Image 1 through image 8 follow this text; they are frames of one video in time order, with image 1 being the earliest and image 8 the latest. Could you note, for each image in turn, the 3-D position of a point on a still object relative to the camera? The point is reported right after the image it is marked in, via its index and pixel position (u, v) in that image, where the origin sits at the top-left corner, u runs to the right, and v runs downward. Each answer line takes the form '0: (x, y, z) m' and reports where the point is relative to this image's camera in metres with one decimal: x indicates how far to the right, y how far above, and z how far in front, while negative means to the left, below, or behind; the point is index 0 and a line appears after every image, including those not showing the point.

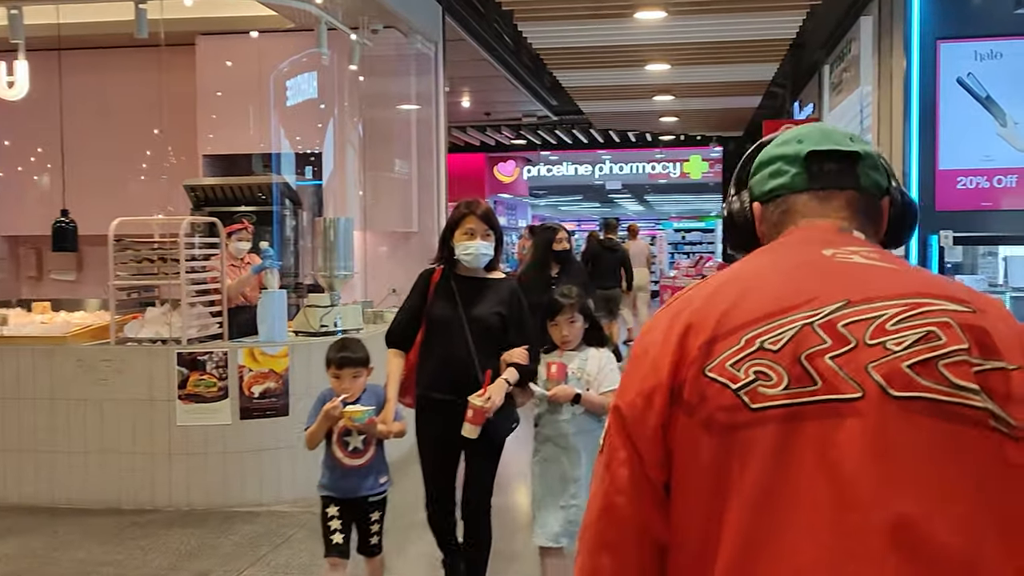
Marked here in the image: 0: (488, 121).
0: (-0.3, +2.0, +12.4) m
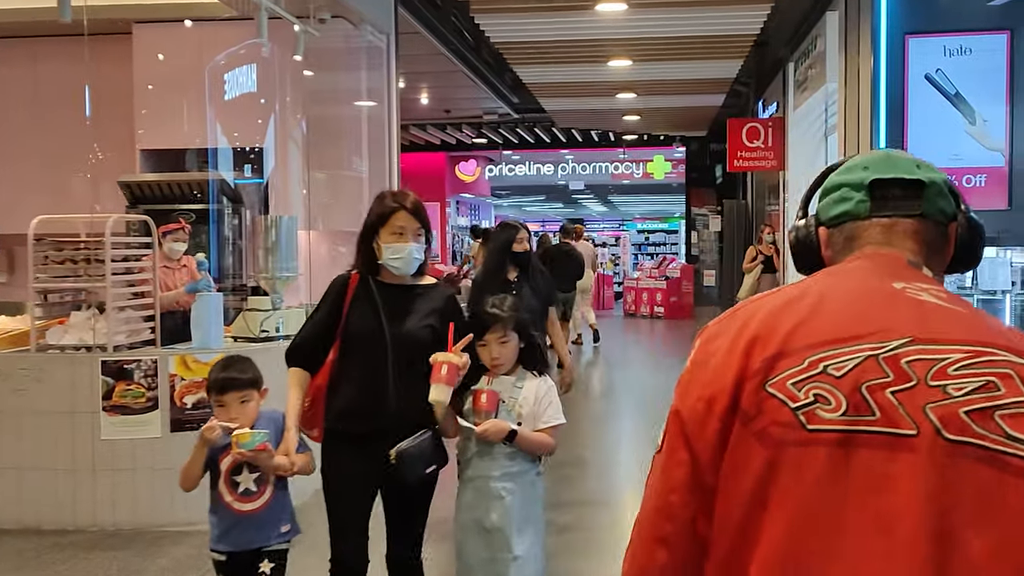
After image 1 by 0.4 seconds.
0: (-0.8, +2.0, +12.1) m
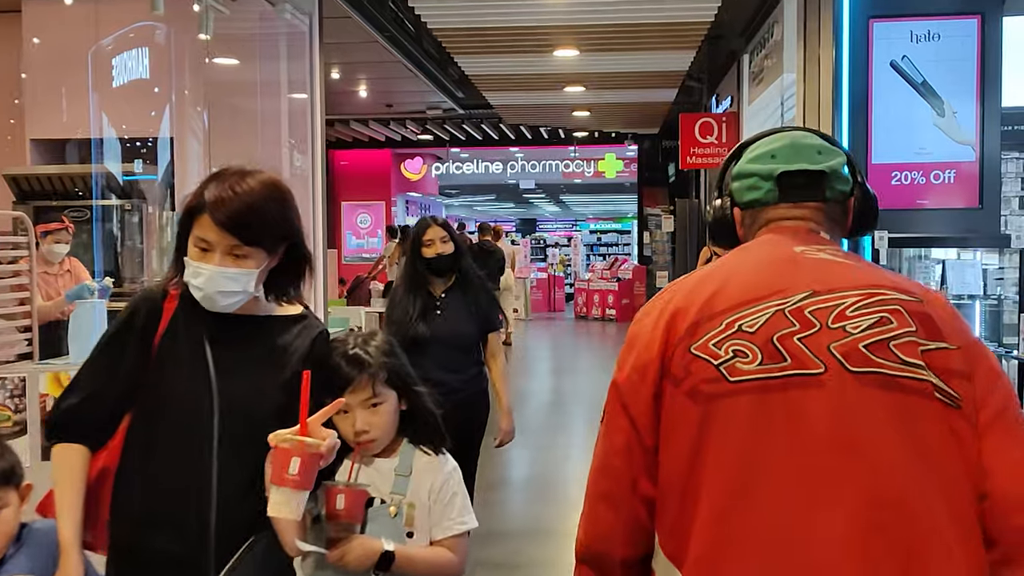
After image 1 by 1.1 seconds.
0: (-1.4, +2.0, +11.6) m
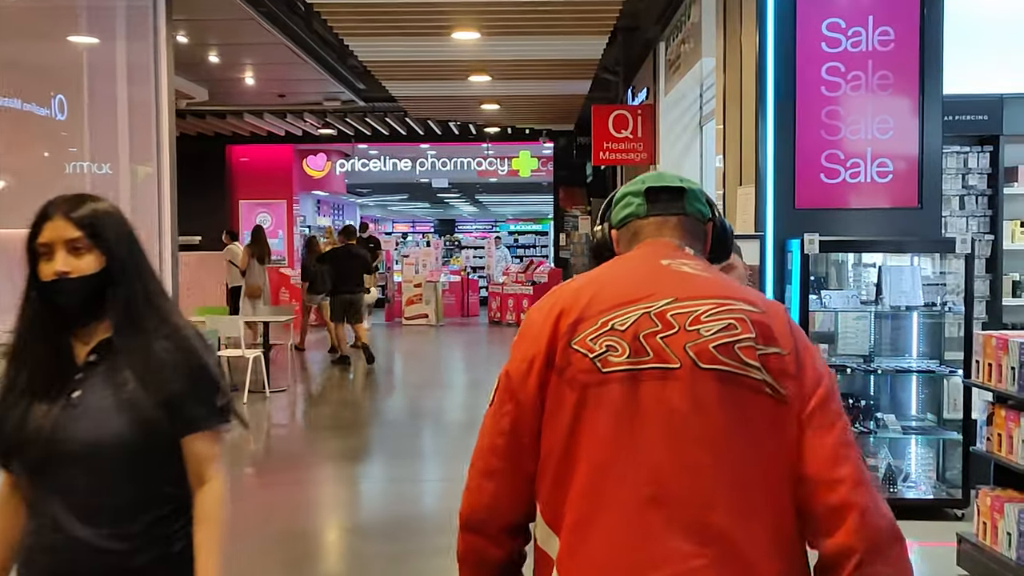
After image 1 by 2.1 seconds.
0: (-2.4, +1.9, +10.8) m
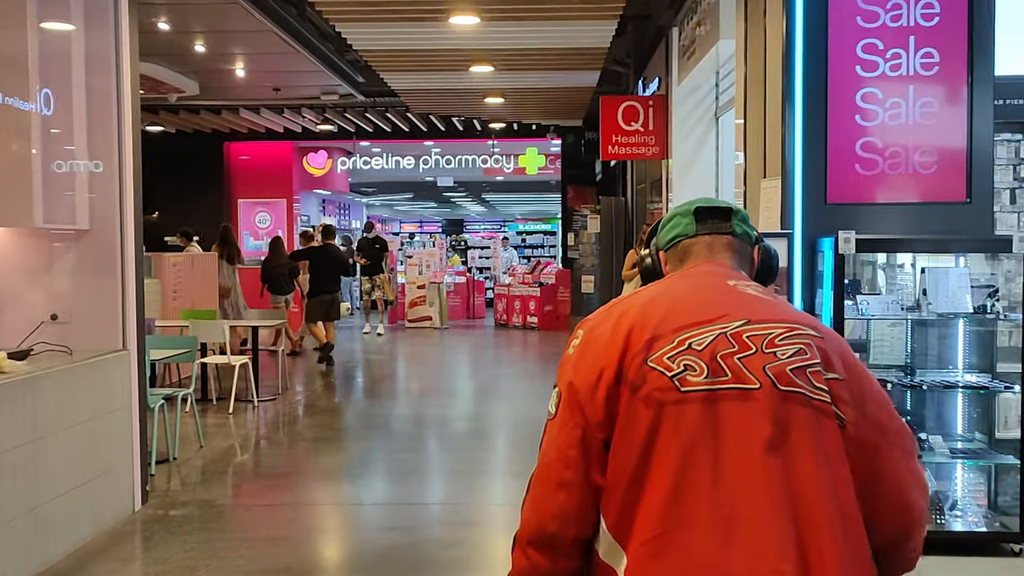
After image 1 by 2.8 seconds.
0: (-2.3, +1.9, +10.3) m
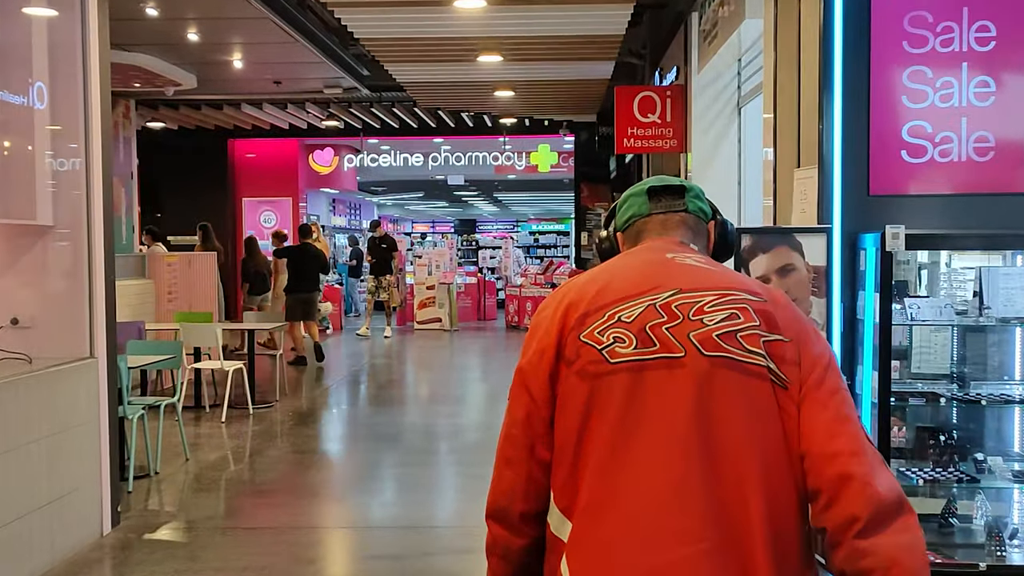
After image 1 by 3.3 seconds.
0: (-2.2, +1.9, +10.0) m
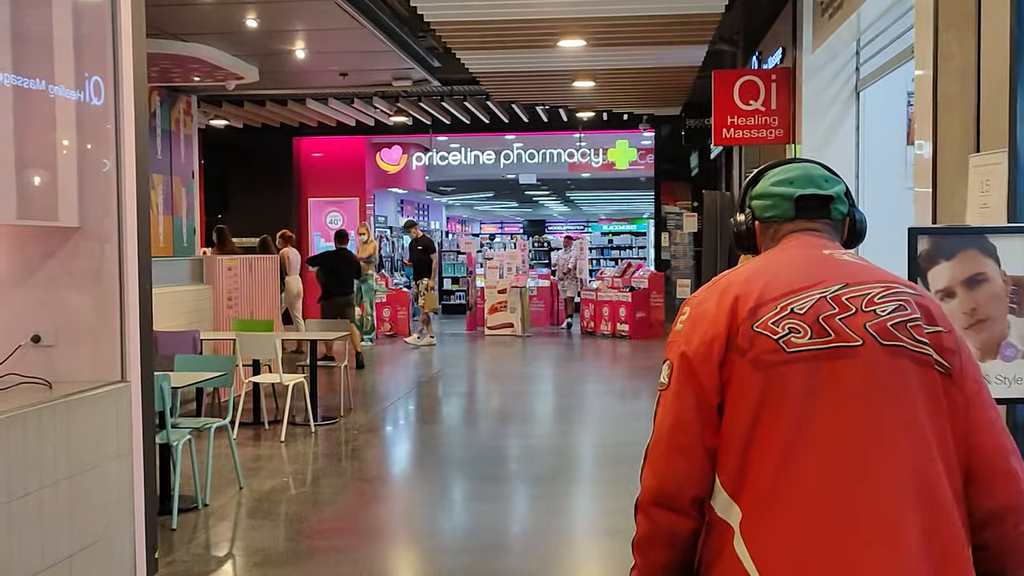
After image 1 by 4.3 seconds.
0: (-1.5, +1.8, +9.5) m
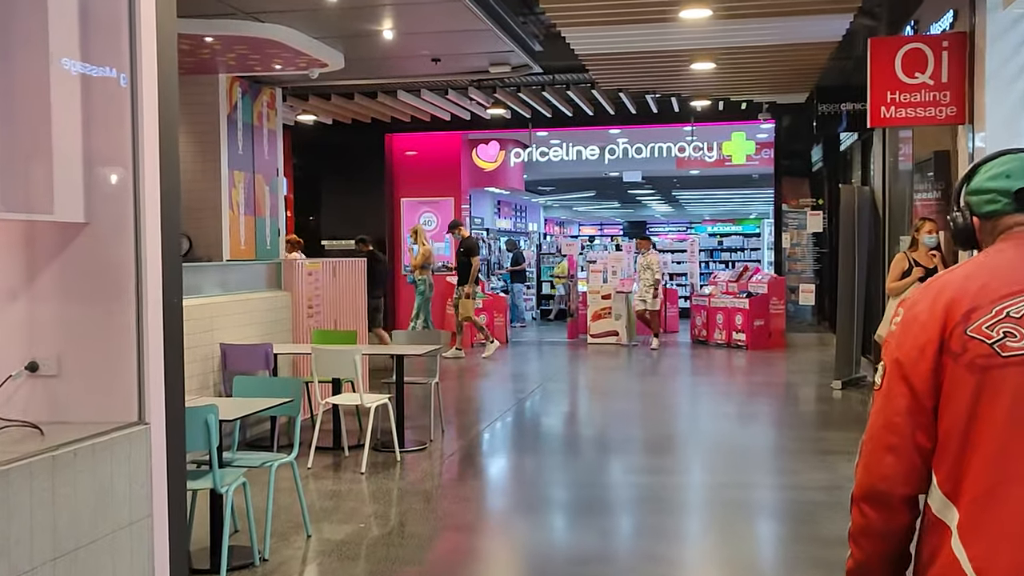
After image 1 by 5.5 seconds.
0: (-0.6, +1.8, +8.7) m
